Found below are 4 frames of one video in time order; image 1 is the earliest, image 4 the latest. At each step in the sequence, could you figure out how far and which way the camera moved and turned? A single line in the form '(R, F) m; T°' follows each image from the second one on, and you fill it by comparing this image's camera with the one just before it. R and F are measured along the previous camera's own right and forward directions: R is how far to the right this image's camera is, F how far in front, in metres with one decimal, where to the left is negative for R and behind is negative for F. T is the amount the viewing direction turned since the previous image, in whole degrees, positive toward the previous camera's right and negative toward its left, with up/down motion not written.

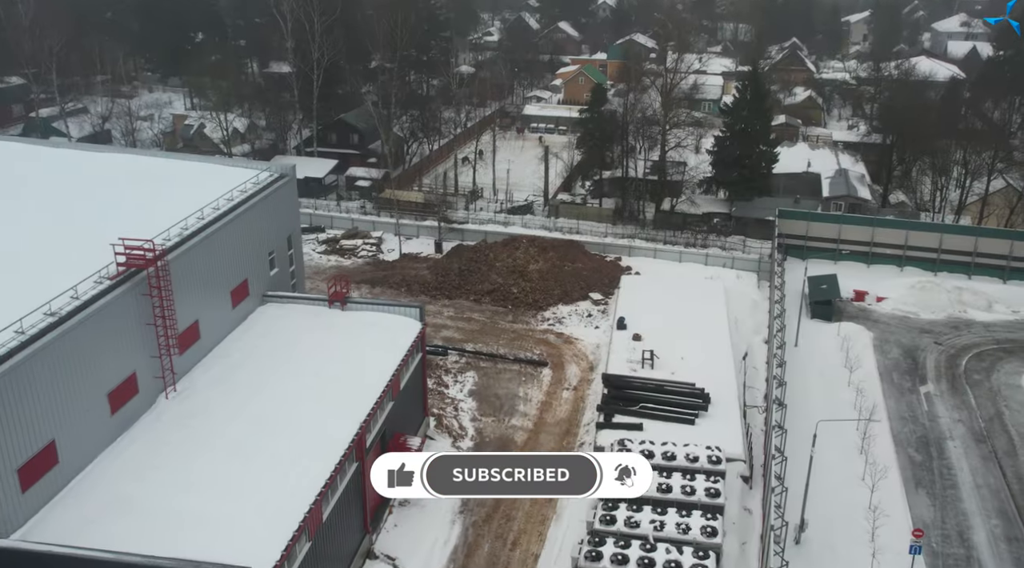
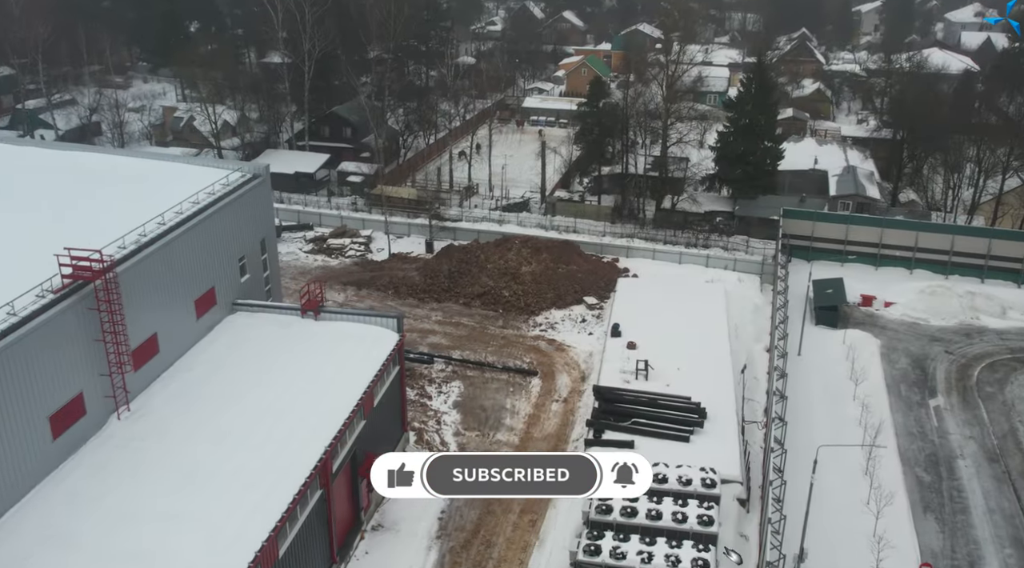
(+0.9, +1.9) m; -1°
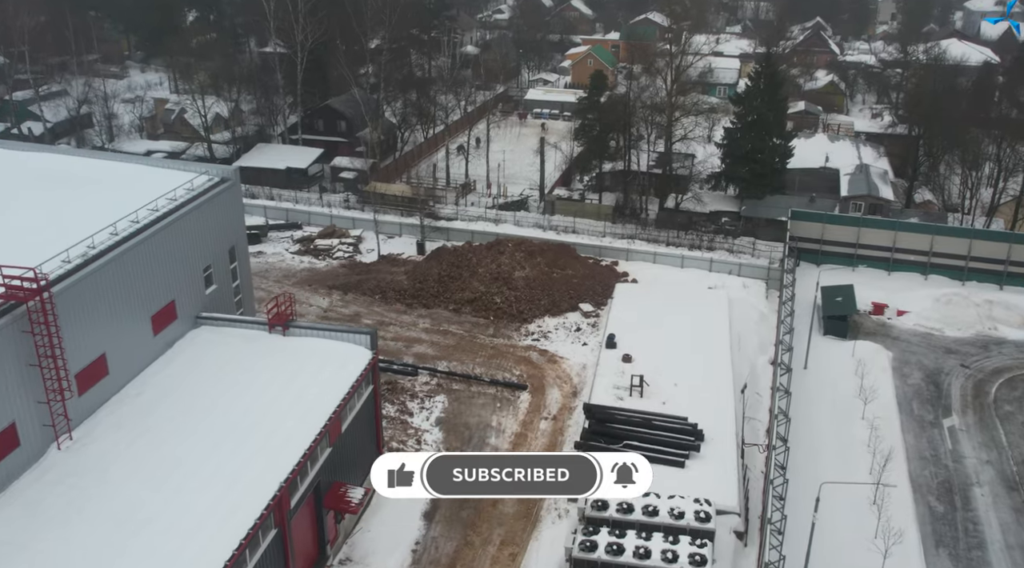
(+1.0, +2.2) m; -1°
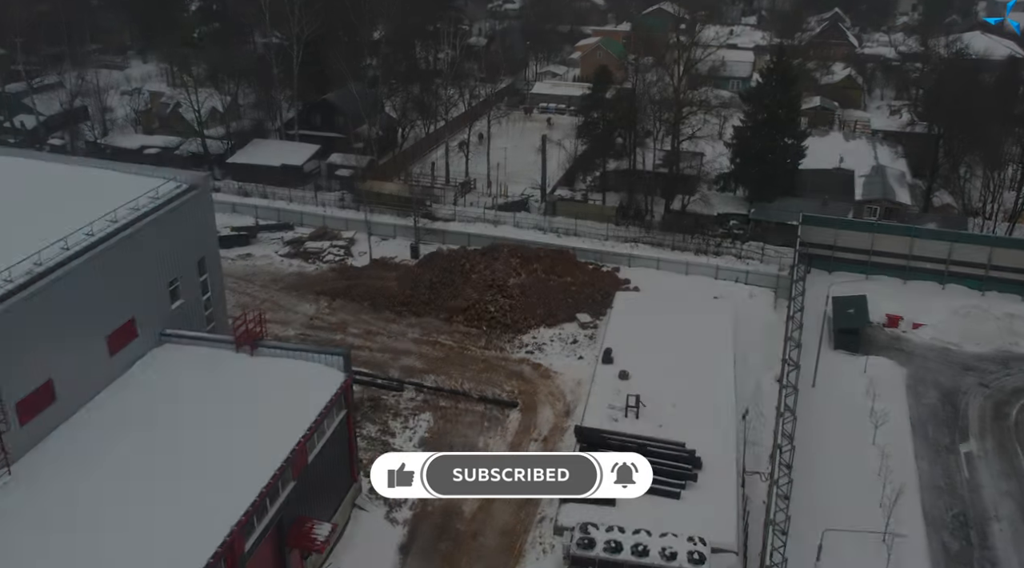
(+1.0, +2.0) m; -1°
